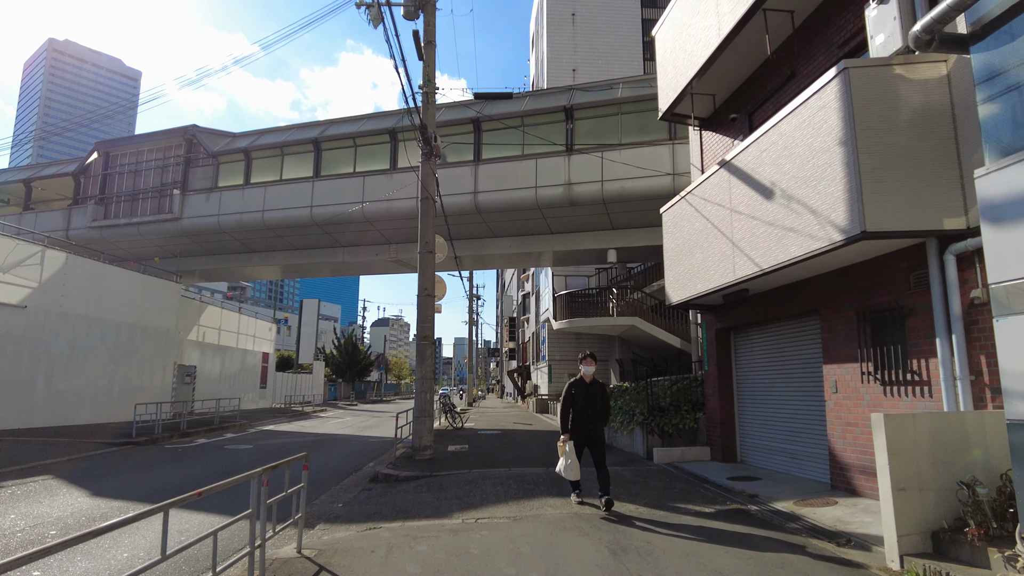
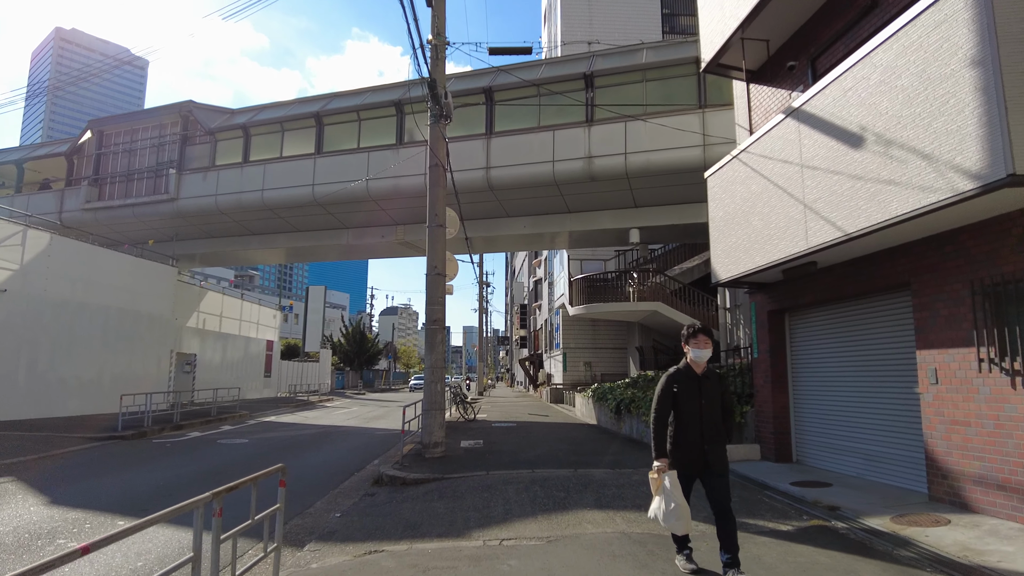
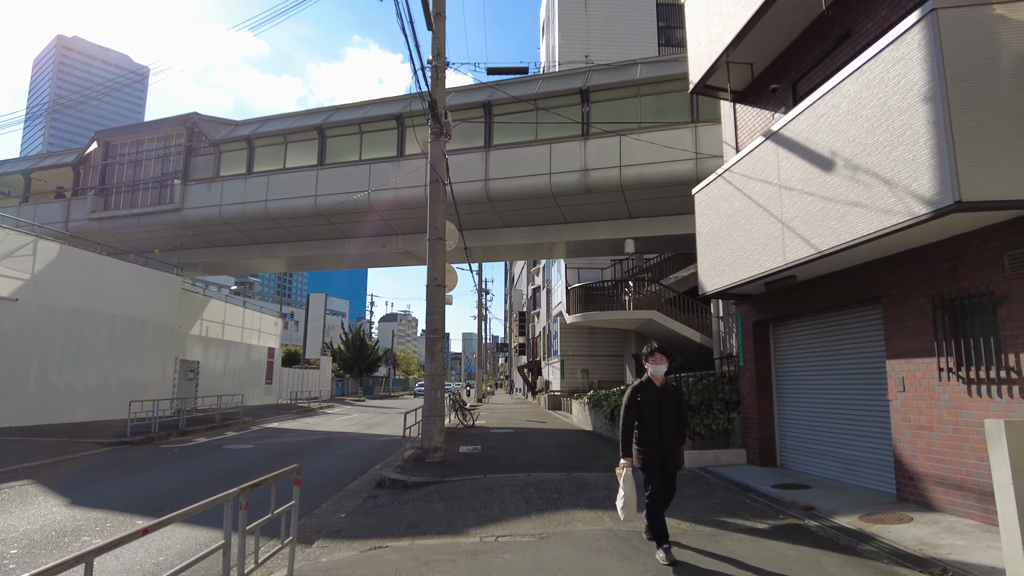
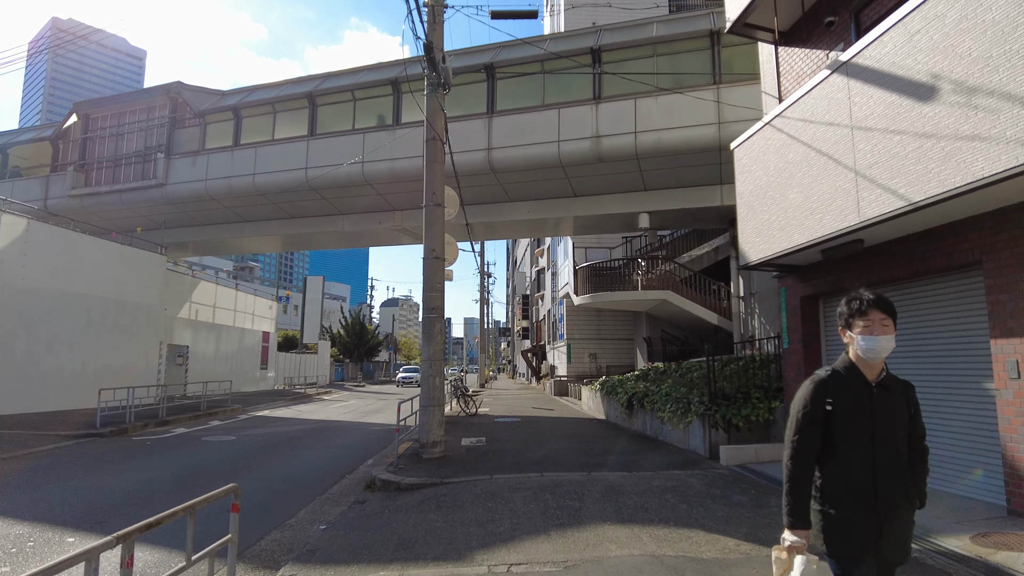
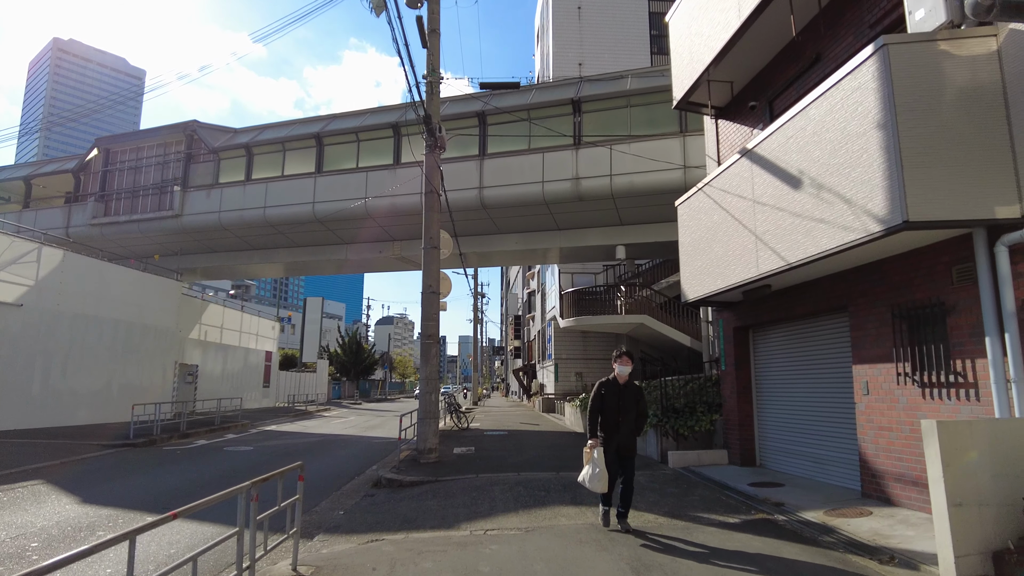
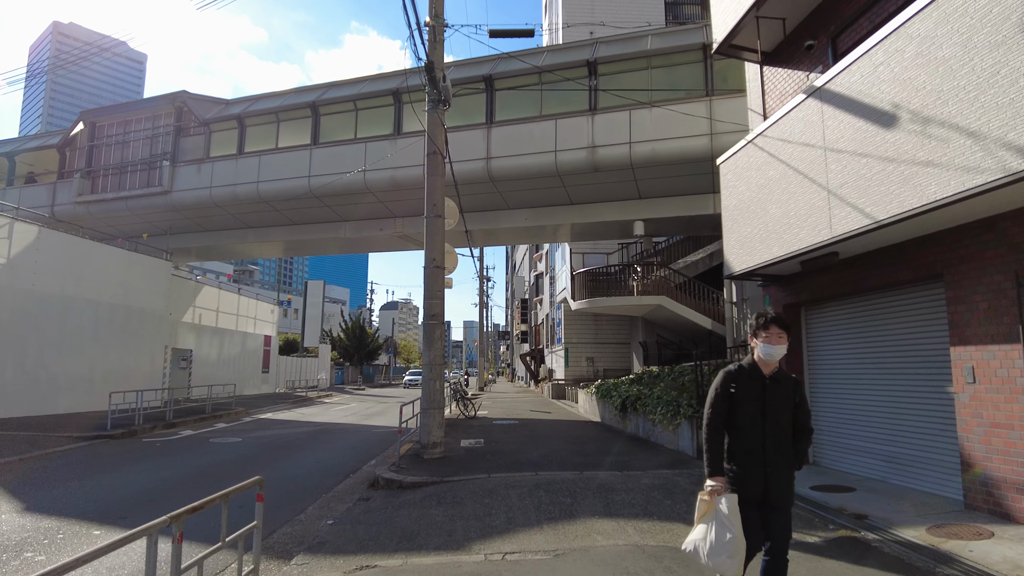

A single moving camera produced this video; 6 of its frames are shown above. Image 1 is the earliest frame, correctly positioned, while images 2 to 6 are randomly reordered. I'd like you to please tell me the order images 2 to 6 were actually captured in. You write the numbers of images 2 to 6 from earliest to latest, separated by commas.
5, 3, 2, 6, 4
